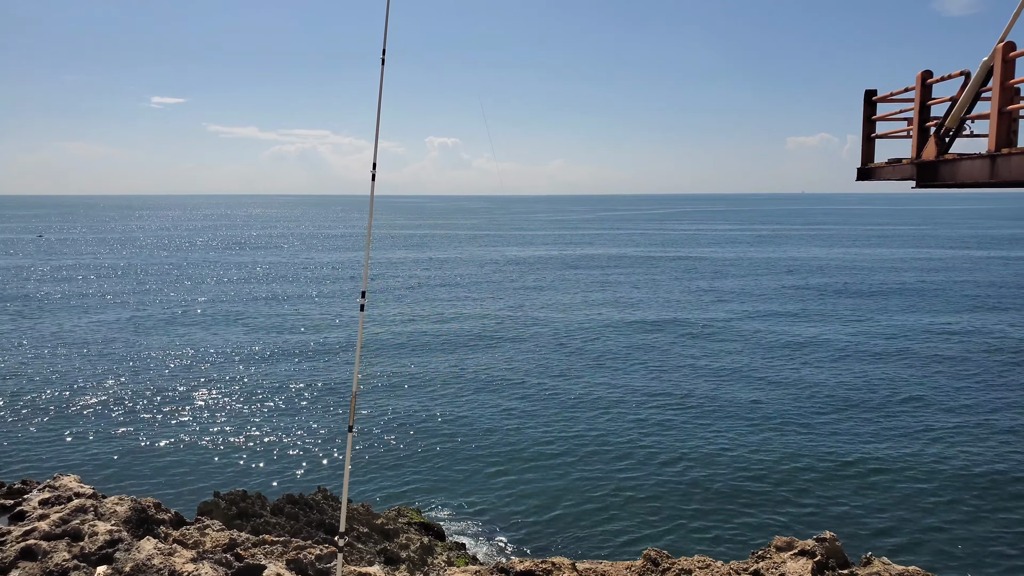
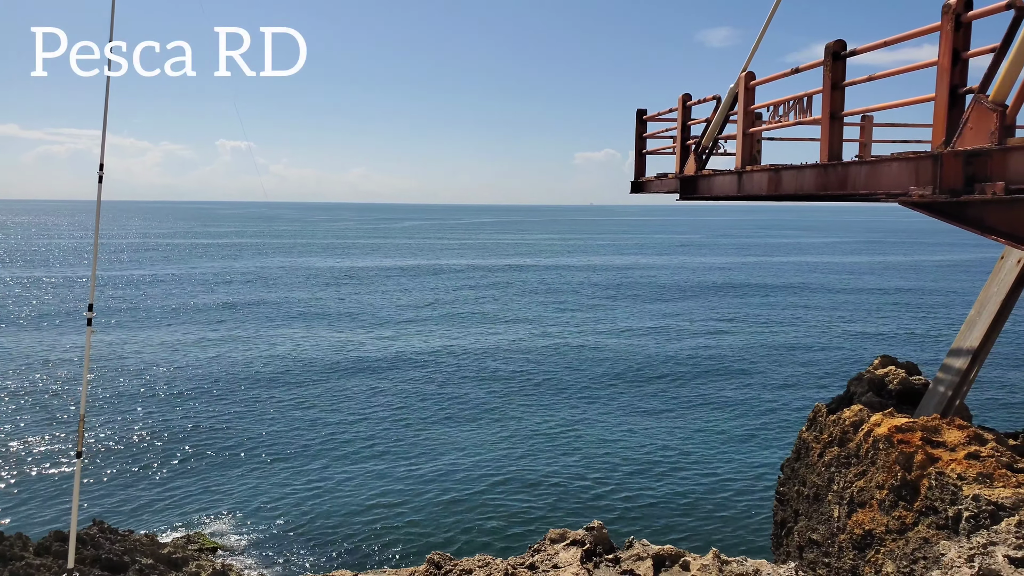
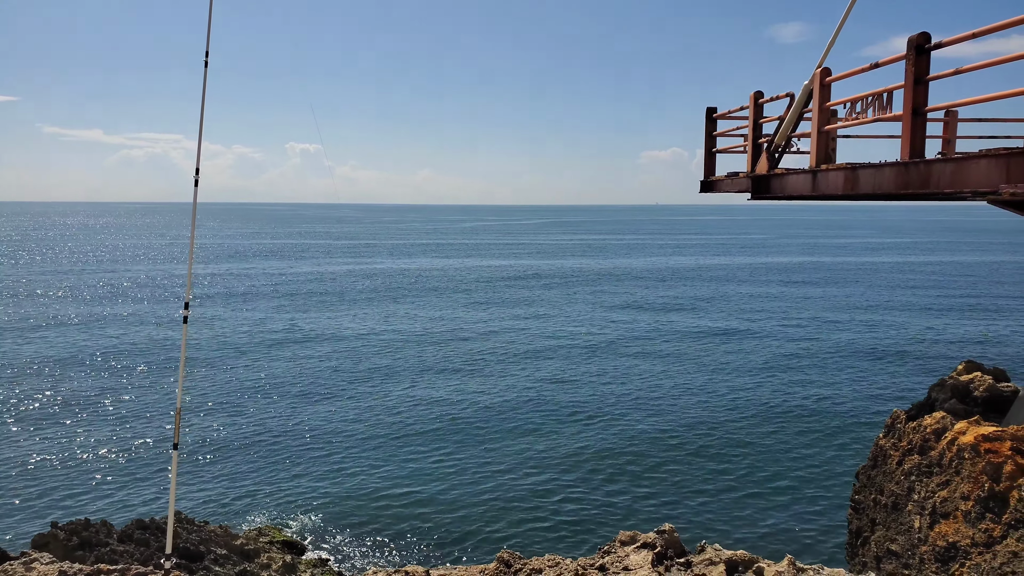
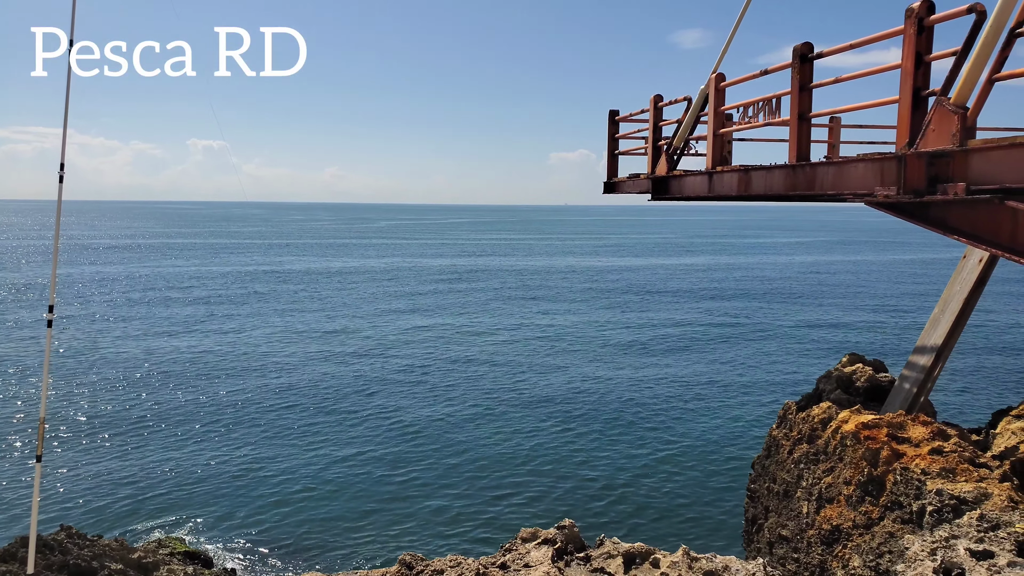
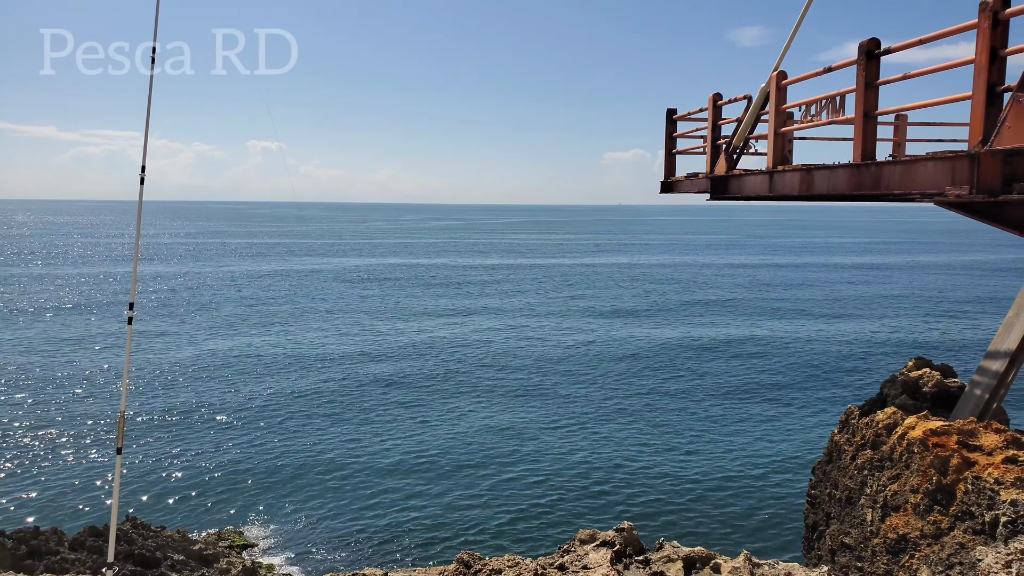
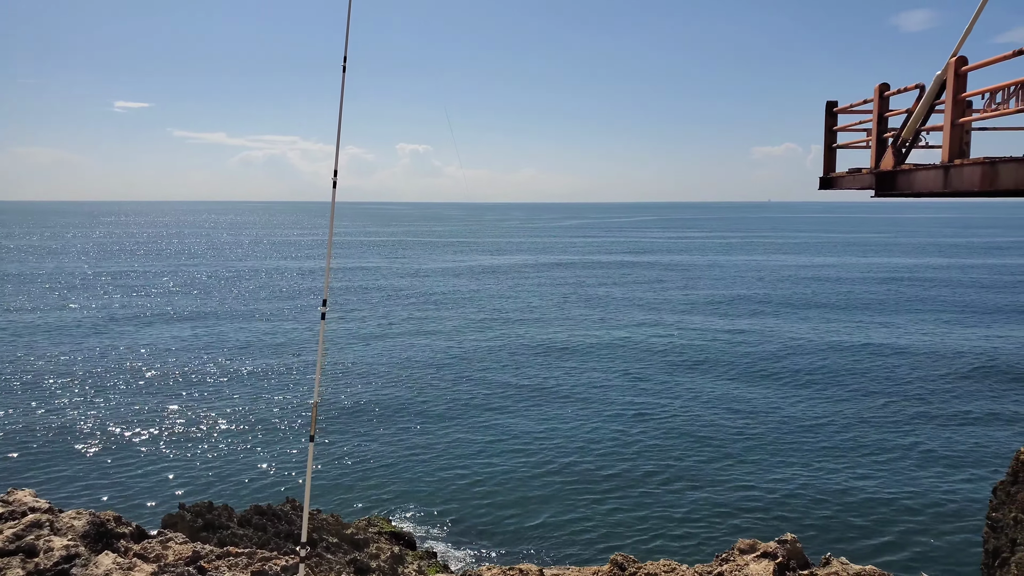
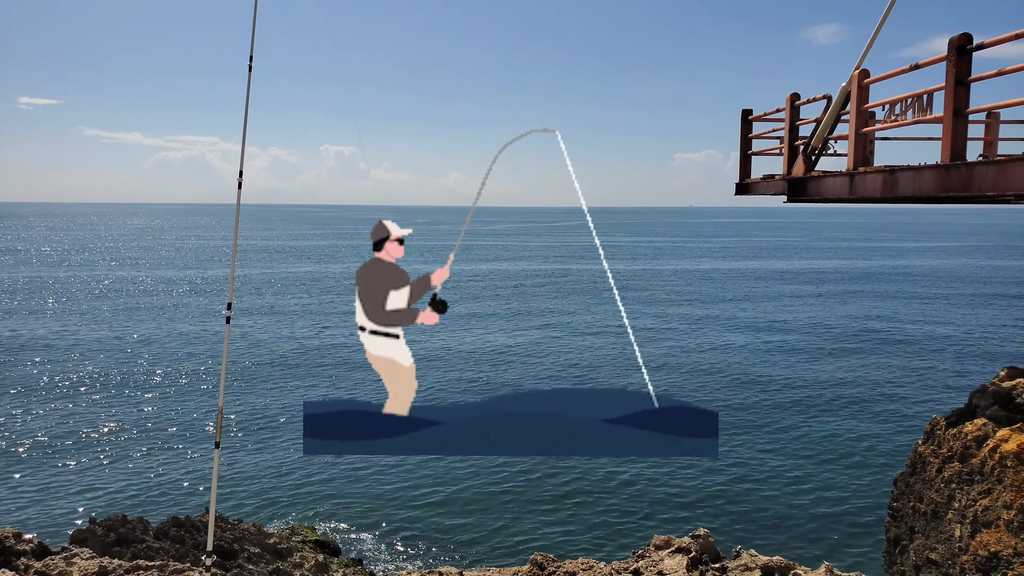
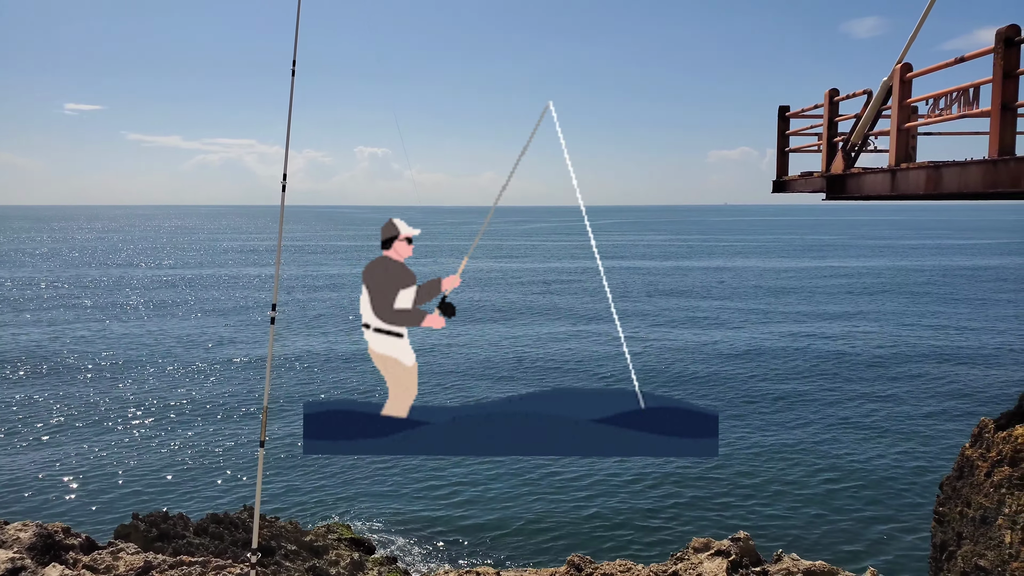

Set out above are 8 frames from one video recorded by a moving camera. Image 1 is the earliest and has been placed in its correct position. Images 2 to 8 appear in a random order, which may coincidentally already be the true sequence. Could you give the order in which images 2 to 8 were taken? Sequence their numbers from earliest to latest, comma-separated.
6, 8, 7, 3, 5, 2, 4
